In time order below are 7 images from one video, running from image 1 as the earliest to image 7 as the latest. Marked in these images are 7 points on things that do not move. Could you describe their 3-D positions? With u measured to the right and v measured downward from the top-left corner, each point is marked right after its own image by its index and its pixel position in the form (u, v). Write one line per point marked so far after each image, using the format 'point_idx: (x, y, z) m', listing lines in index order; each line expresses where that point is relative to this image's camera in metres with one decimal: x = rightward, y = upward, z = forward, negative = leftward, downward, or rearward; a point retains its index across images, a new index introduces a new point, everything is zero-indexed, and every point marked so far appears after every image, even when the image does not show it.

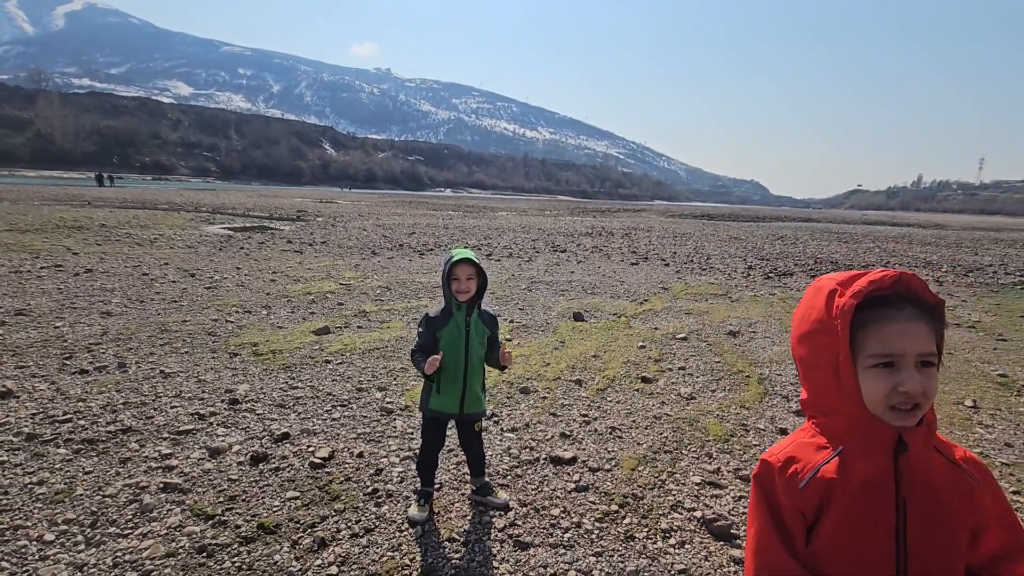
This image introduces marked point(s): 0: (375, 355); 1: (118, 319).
0: (-1.8, -0.9, +6.9) m
1: (-6.2, -0.5, +8.0) m
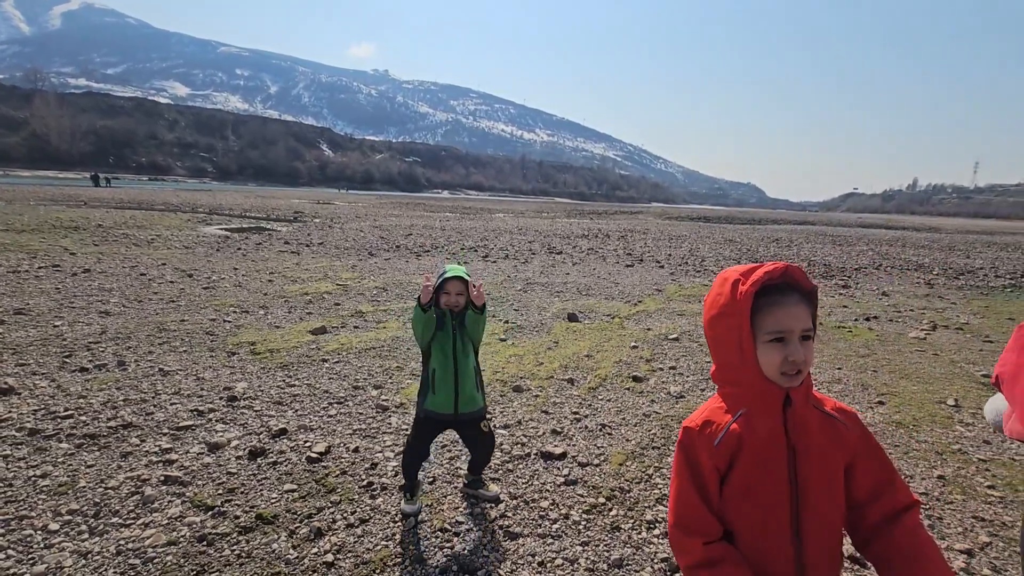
0: (-1.9, -0.9, +7.0) m
1: (-6.3, -0.5, +8.1) m
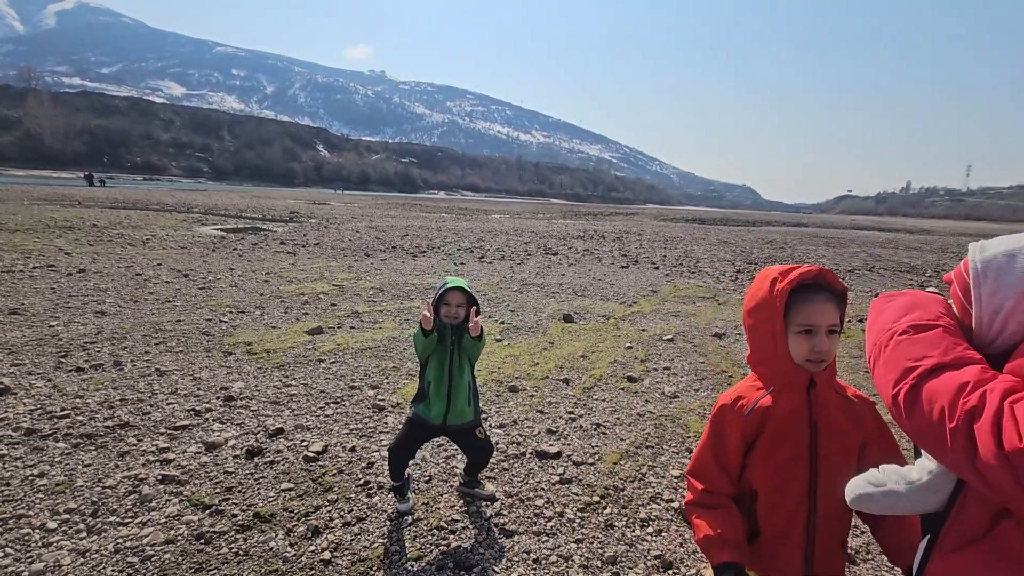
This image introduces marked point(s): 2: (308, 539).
0: (-2.0, -0.9, +7.0) m
1: (-6.3, -0.5, +8.1) m
2: (-1.3, -1.6, +3.2) m
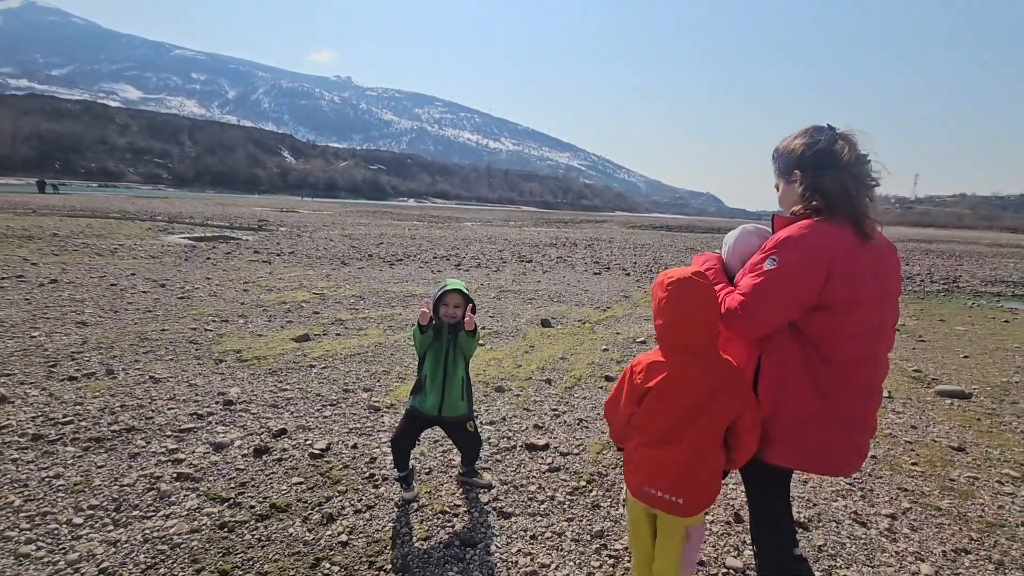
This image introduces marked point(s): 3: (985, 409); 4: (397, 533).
0: (-2.2, -1.0, +7.3) m
1: (-6.6, -0.6, +8.1) m
2: (-1.3, -1.6, +3.5) m
3: (+6.0, -1.5, +6.5) m
4: (-0.8, -1.7, +3.4) m
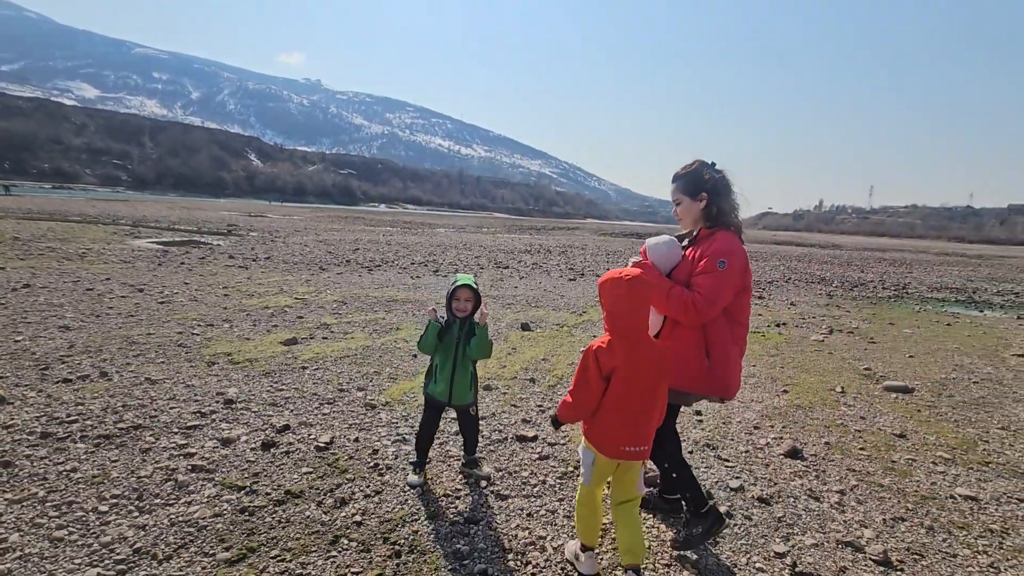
0: (-2.4, -1.1, +7.5) m
1: (-6.9, -0.7, +8.1) m
2: (-1.3, -1.6, +3.8) m
3: (+5.8, -1.6, +7.2) m
4: (-0.8, -1.7, +3.8) m
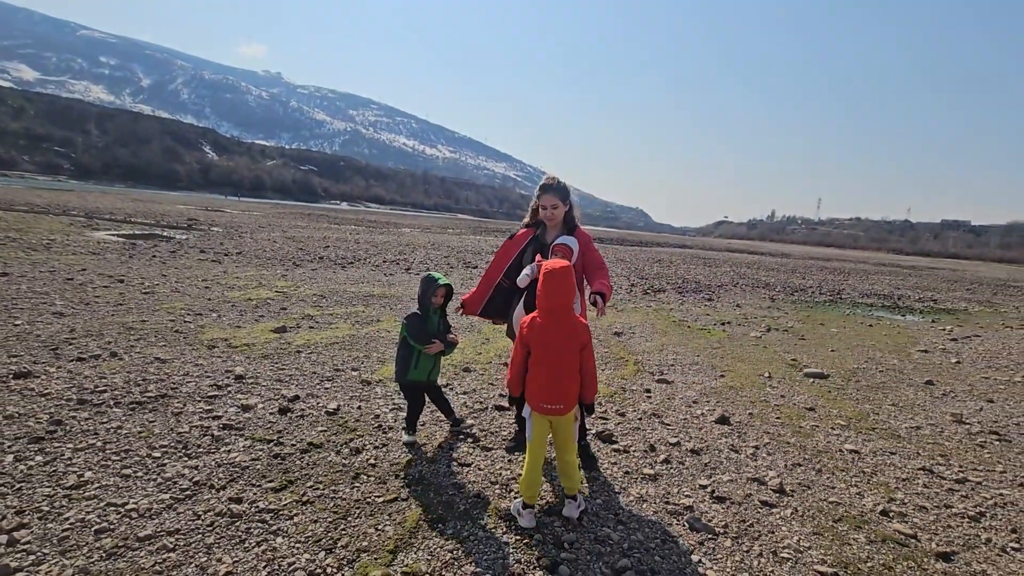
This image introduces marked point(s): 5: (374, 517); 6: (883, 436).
0: (-2.8, -1.0, +8.3) m
1: (-7.3, -0.5, +8.5) m
2: (-1.4, -1.5, +4.6) m
3: (+5.4, -1.6, +8.5) m
4: (-0.9, -1.6, +4.6) m
5: (-1.0, -1.7, +3.7) m
6: (+4.6, -1.8, +6.3) m
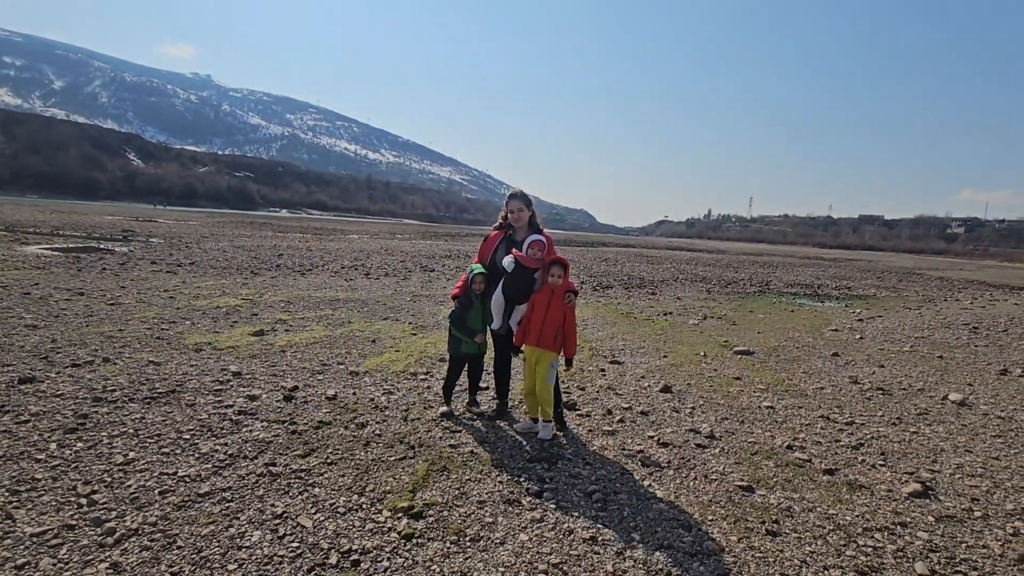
0: (-3.4, -1.0, +8.9) m
1: (-7.9, -0.7, +8.7) m
2: (-1.6, -1.5, +5.4) m
3: (+4.8, -1.4, +10.0) m
4: (-1.1, -1.5, +5.4) m
5: (-1.1, -1.6, +4.5) m
6: (+4.3, -1.6, +7.7) m
